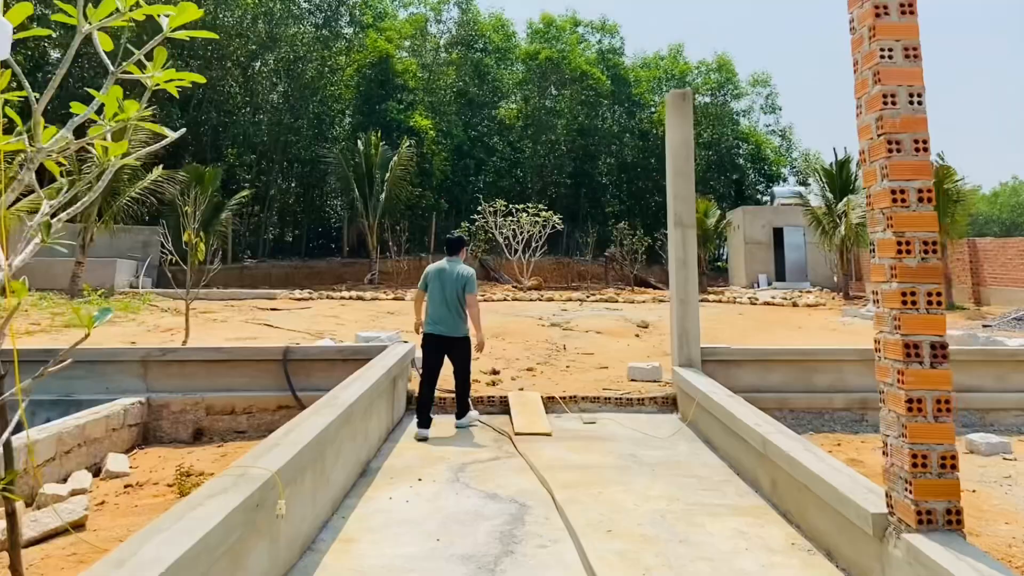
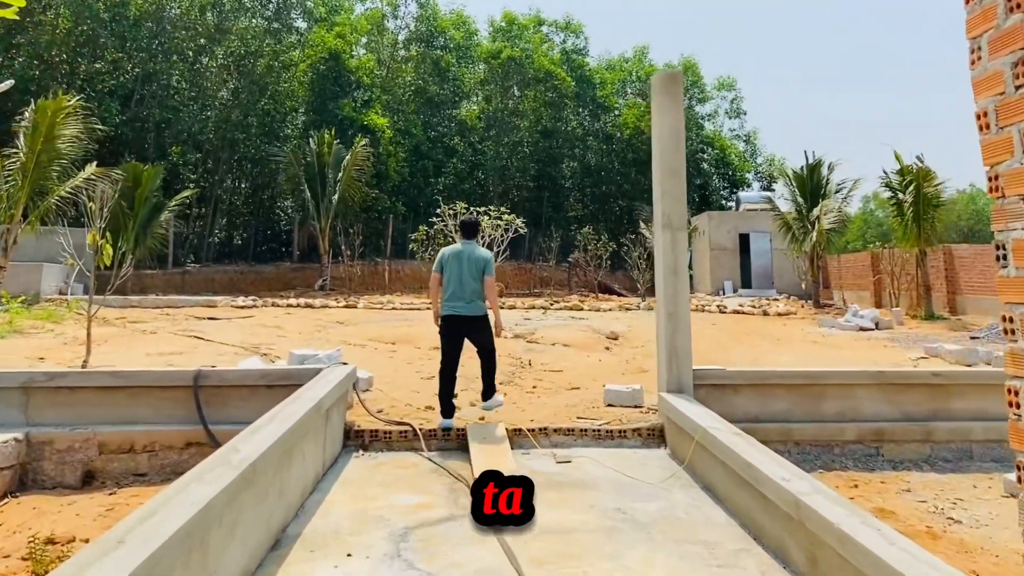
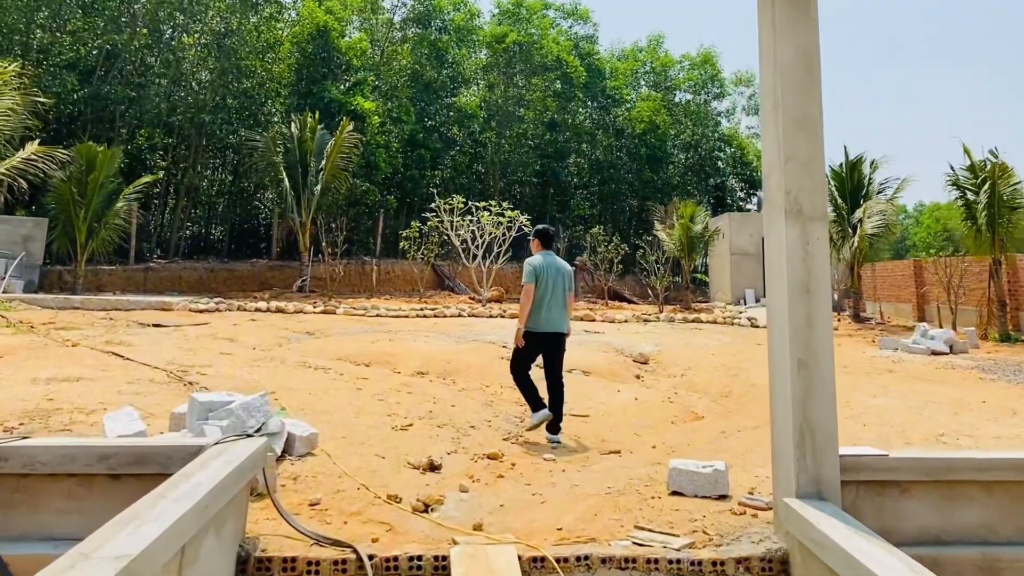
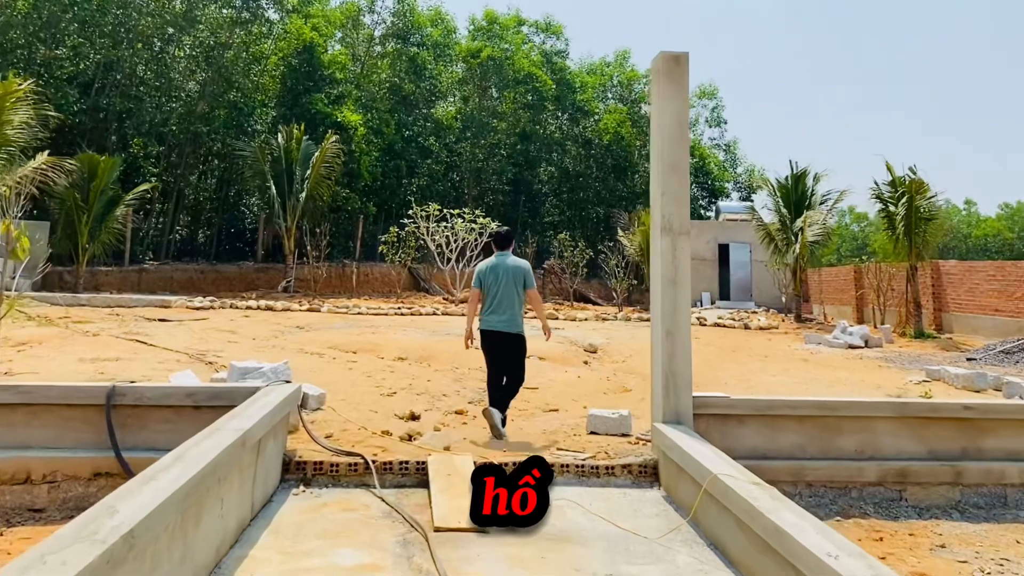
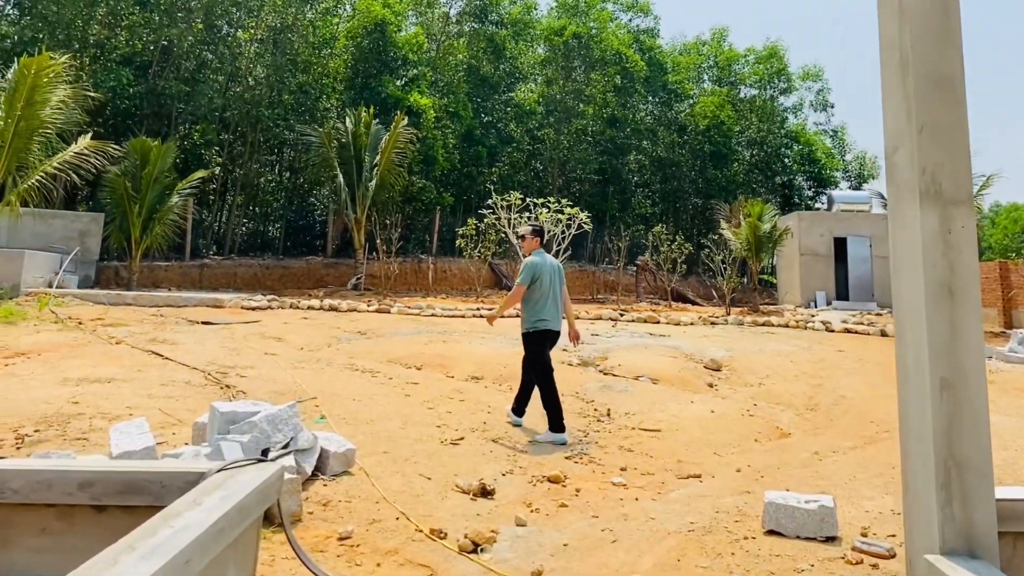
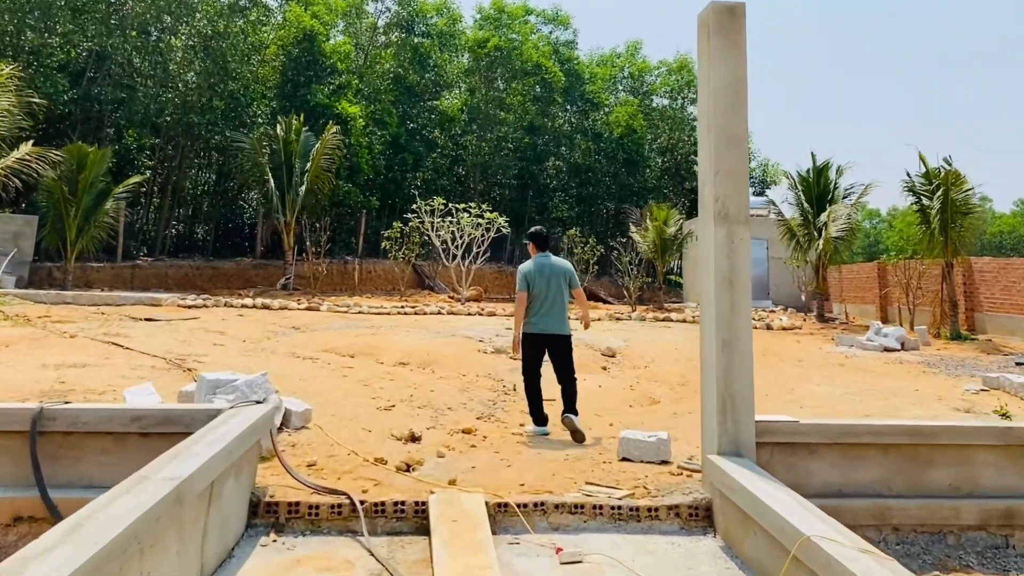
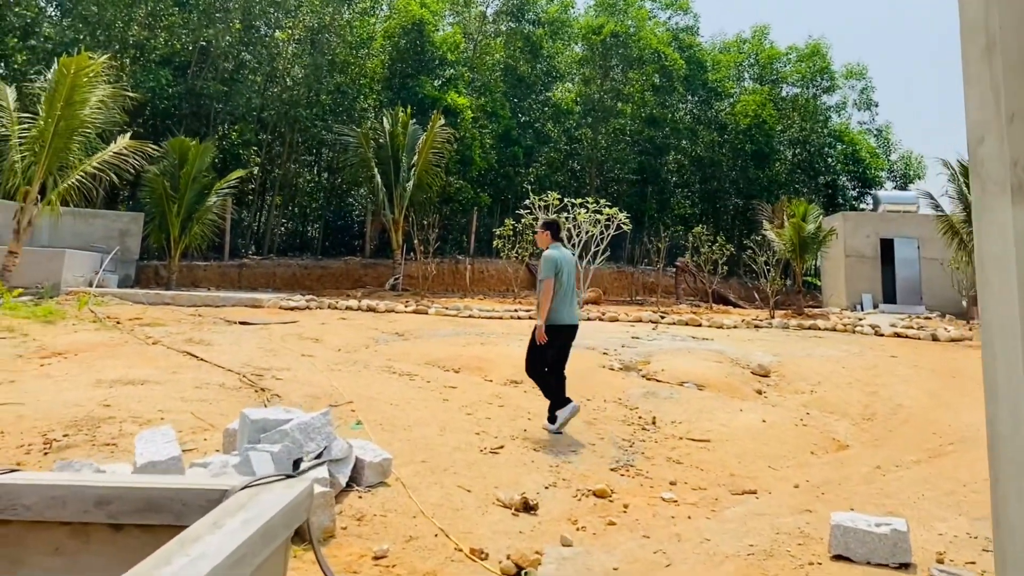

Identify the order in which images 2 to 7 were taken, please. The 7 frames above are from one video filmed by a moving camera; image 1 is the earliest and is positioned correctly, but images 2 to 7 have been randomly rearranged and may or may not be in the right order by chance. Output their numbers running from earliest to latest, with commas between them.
2, 4, 6, 3, 5, 7
